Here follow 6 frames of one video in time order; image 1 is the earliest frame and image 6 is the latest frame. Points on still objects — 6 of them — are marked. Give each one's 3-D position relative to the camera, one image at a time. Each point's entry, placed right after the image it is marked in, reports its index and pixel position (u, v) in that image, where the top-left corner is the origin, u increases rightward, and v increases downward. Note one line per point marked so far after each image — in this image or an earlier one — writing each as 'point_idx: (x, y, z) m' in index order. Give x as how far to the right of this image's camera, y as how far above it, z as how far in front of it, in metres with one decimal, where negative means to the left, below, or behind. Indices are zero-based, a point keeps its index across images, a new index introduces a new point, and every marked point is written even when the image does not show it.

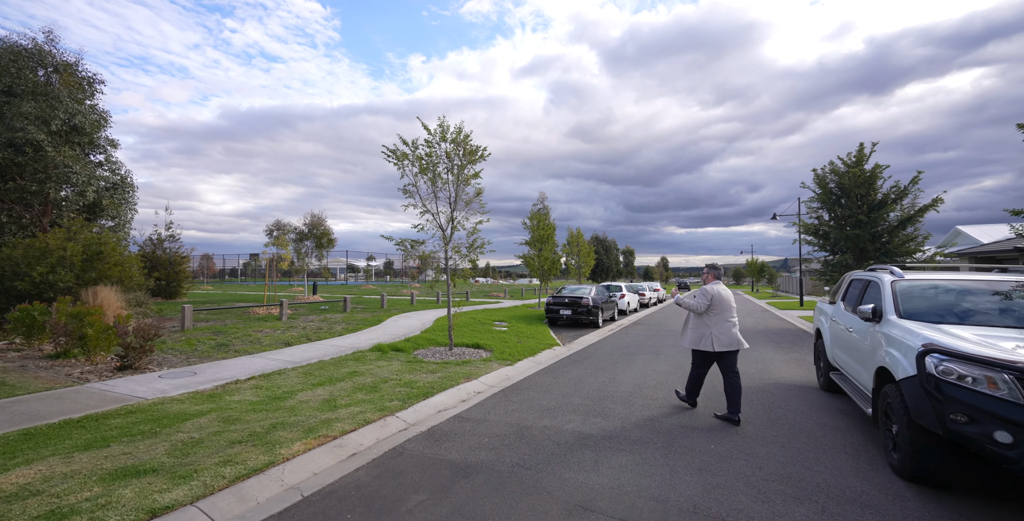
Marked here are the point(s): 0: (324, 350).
0: (-3.9, -1.8, +8.8) m
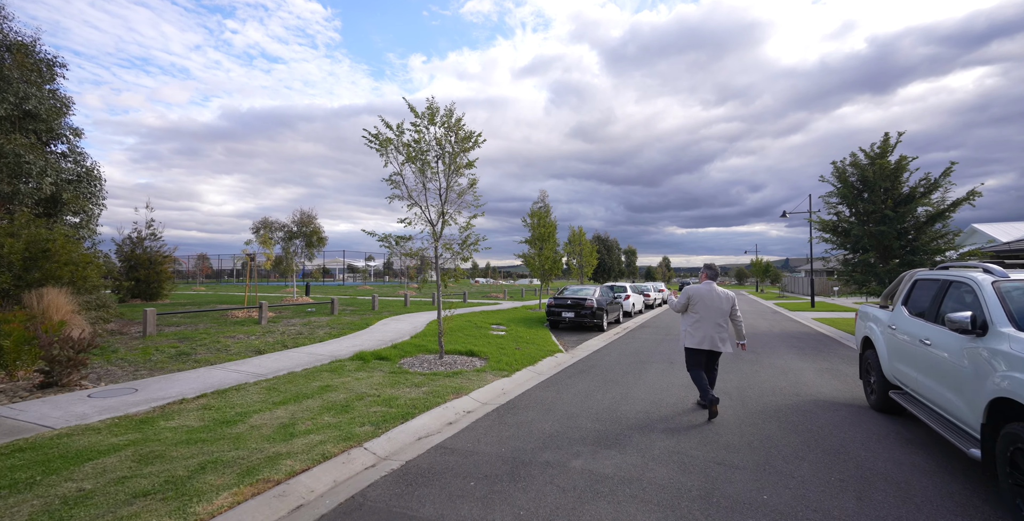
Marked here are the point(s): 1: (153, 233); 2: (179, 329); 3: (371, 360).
0: (-4.0, -1.8, +7.8) m
1: (-16.1, +1.2, +19.1) m
2: (-8.1, -1.7, +10.2) m
3: (-2.7, -1.9, +8.1) m
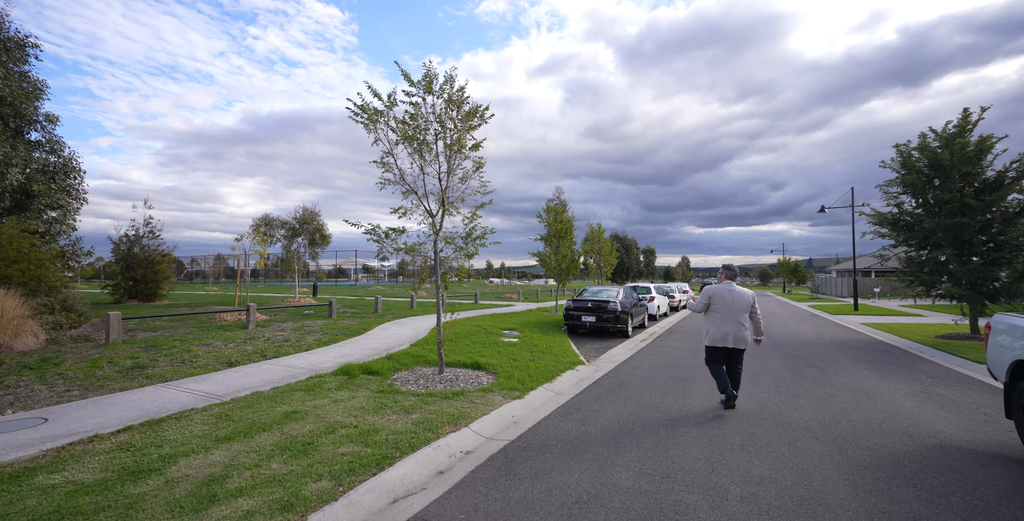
0: (-3.8, -1.8, +6.6) m
1: (-15.5, +1.3, +18.3) m
2: (-7.8, -1.6, +9.1) m
3: (-2.5, -1.8, +6.8) m
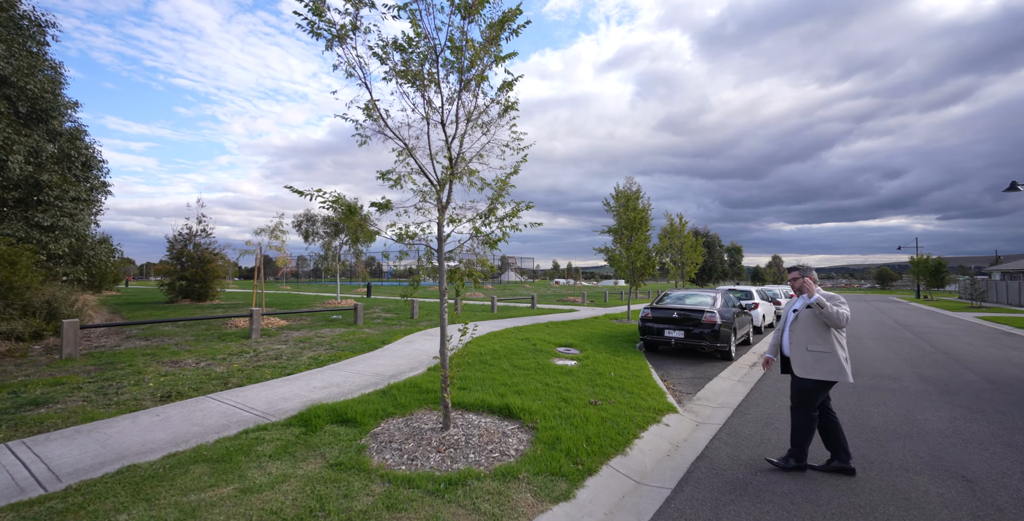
0: (-3.3, -1.7, +4.5) m
1: (-13.1, +1.3, +17.9) m
2: (-6.9, -1.6, +7.6) m
3: (-2.0, -1.7, +4.5) m
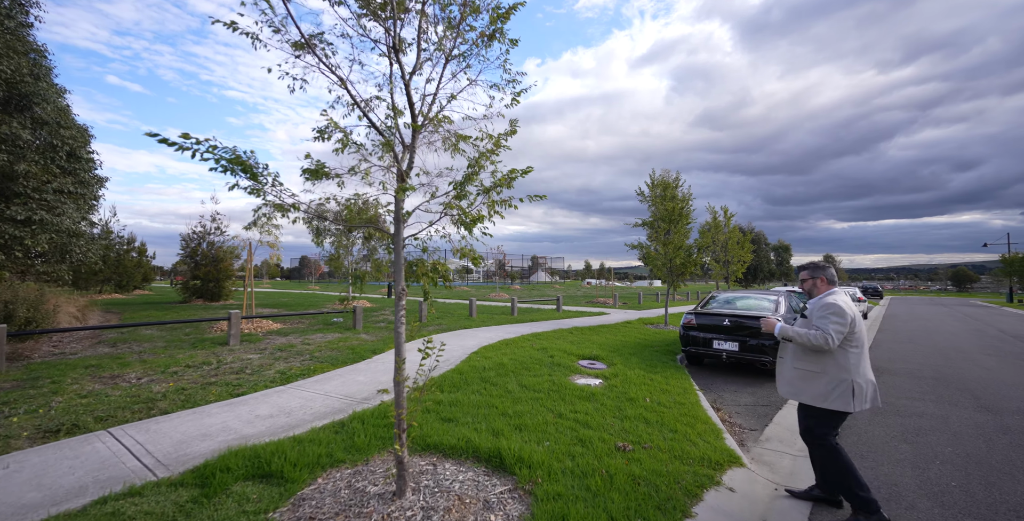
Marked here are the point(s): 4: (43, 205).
0: (-3.4, -1.6, +3.2) m
1: (-12.1, +1.4, +17.4) m
2: (-6.8, -1.5, +6.6) m
3: (-2.1, -1.7, +3.1) m
4: (-10.2, +1.2, +9.2) m
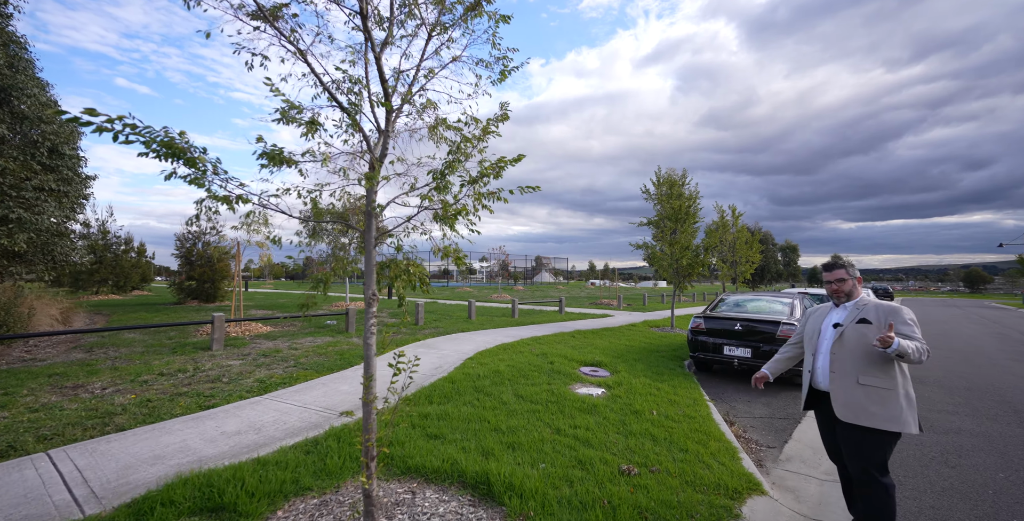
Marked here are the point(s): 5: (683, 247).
0: (-3.5, -1.6, +2.8) m
1: (-12.1, +1.3, +17.0) m
2: (-6.8, -1.5, +6.2) m
3: (-2.2, -1.7, +2.7) m
4: (-10.2, +1.2, +8.9) m
5: (+5.4, +0.4, +13.4) m
